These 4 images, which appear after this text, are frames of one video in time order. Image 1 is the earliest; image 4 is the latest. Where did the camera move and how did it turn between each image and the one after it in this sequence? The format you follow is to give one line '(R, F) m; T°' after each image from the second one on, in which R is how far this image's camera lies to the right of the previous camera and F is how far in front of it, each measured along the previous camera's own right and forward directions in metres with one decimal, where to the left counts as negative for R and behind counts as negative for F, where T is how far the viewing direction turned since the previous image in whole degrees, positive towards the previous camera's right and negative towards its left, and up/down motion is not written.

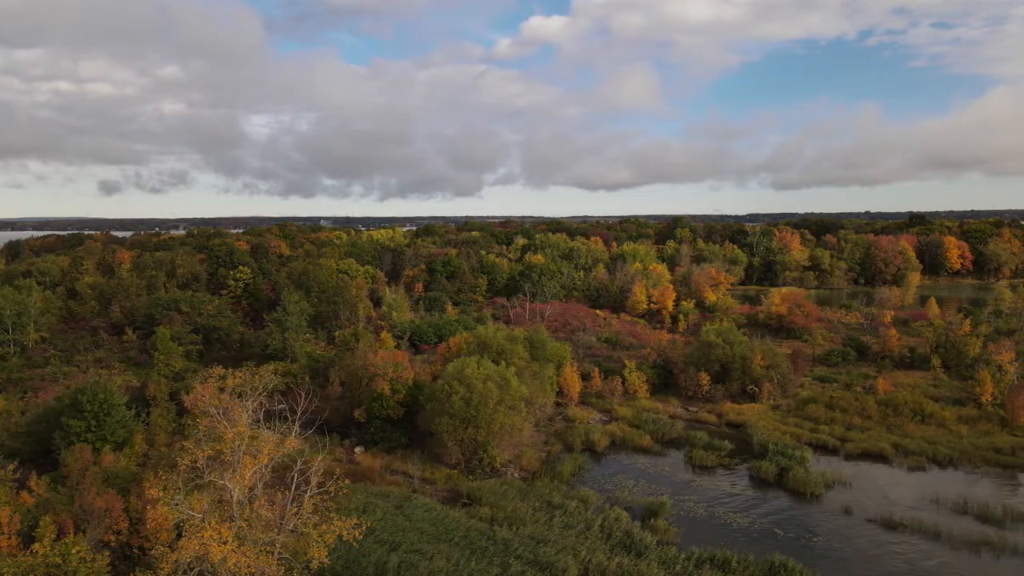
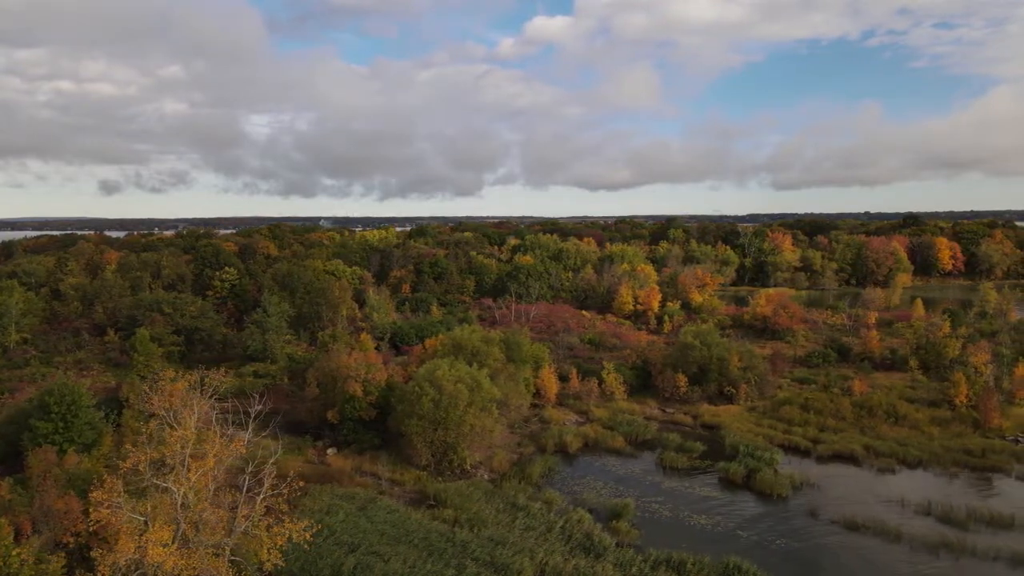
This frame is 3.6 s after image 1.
(+1.6, -0.1) m; 0°
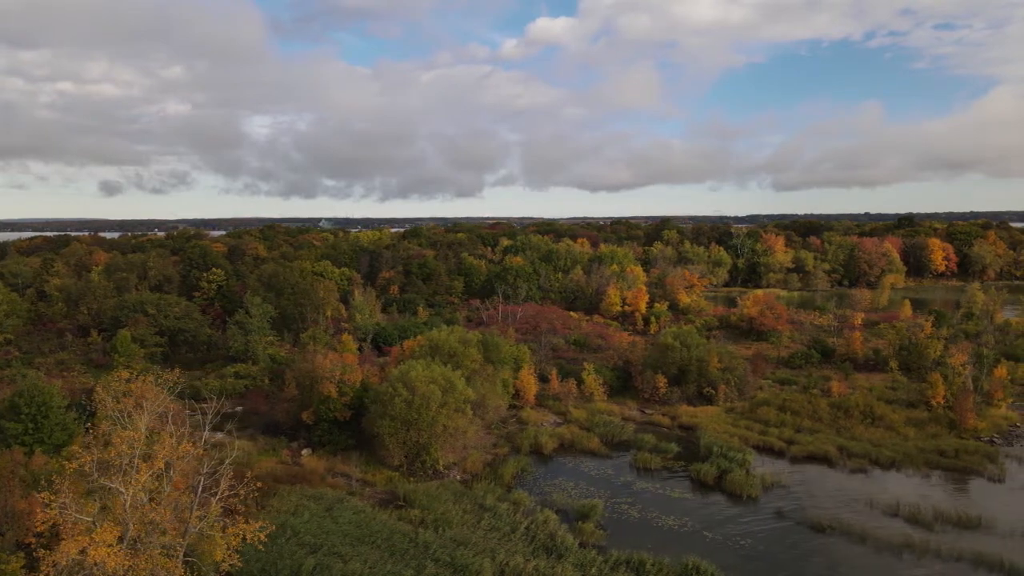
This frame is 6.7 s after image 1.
(+1.4, -0.1) m; 0°
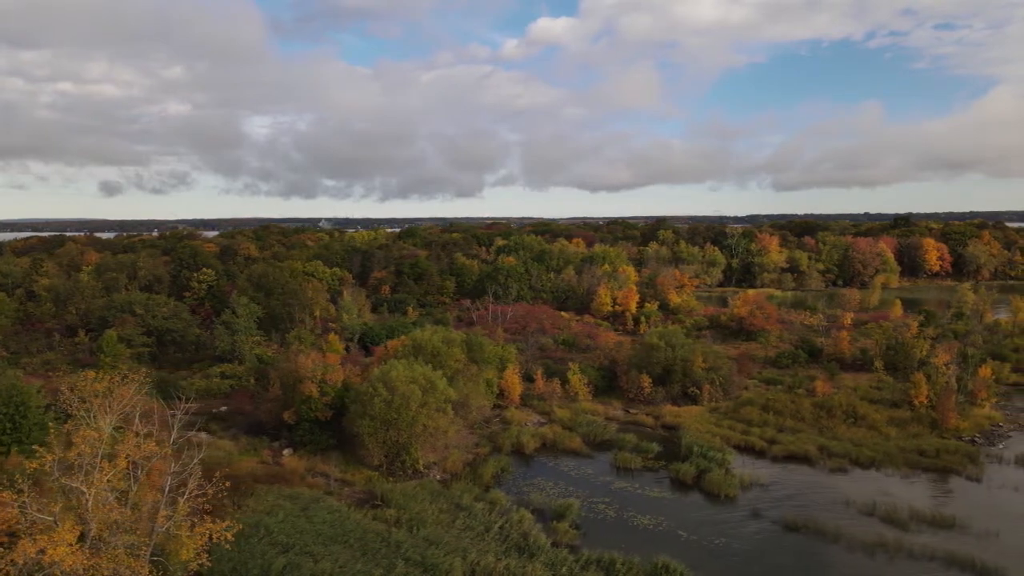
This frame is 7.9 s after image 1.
(+1.1, -0.1) m; 0°
